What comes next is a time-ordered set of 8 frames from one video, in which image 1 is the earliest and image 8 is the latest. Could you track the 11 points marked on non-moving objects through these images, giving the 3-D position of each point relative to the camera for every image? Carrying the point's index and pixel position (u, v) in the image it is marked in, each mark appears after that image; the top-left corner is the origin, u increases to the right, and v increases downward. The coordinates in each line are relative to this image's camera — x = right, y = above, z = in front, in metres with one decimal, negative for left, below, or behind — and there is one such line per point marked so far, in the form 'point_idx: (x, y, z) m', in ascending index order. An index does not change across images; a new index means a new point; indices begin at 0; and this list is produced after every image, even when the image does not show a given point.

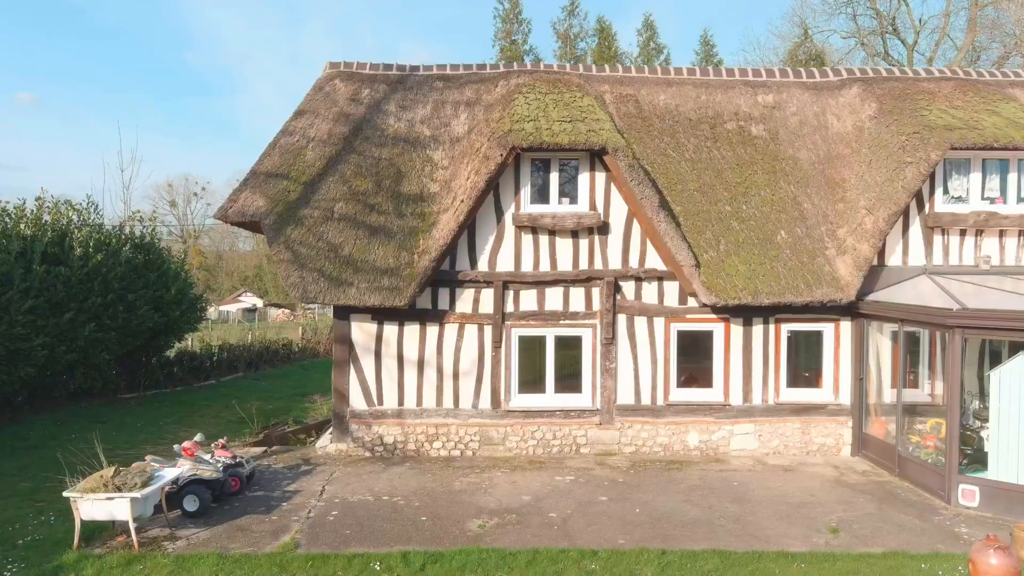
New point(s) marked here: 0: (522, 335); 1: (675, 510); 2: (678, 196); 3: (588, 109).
0: (+0.2, -1.1, +8.8) m
1: (+3.0, -4.1, +7.0) m
2: (+4.0, +2.2, +9.1) m
3: (+1.8, +4.3, +9.0) m
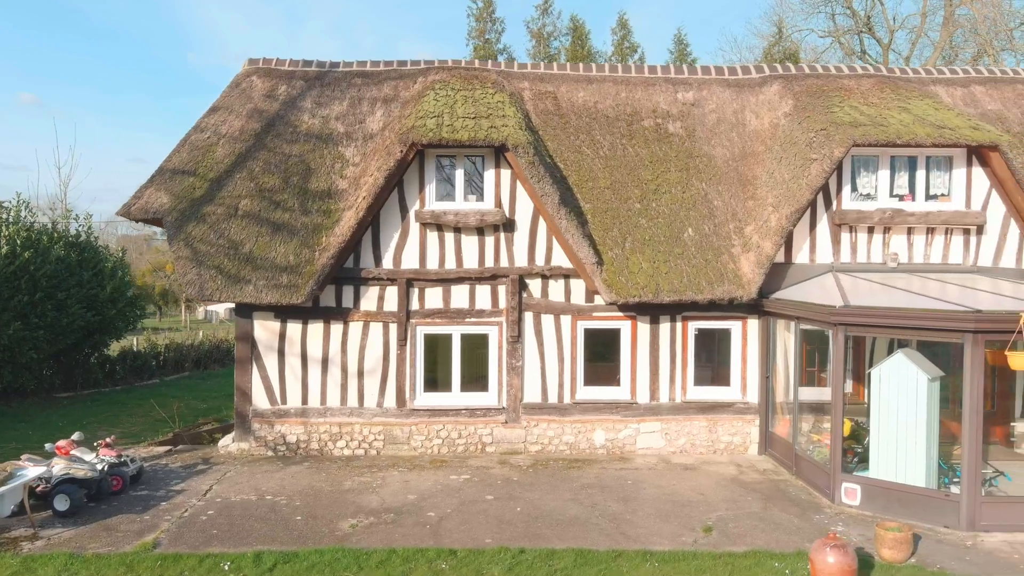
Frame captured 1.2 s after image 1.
0: (-2.0, -1.0, +8.8) m
1: (+0.8, -4.1, +6.9) m
2: (+1.8, +2.3, +9.0) m
3: (-0.4, +4.3, +9.0) m
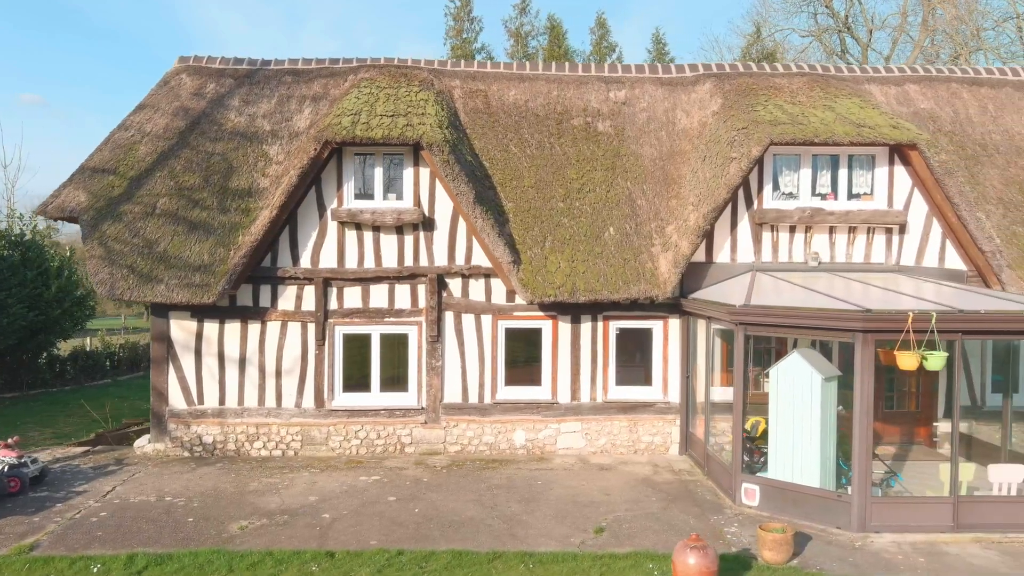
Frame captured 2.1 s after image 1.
0: (-3.9, -1.0, +8.7) m
1: (-1.0, -4.1, +6.9) m
2: (0.0, +2.3, +9.0) m
3: (-2.2, +4.3, +8.9) m
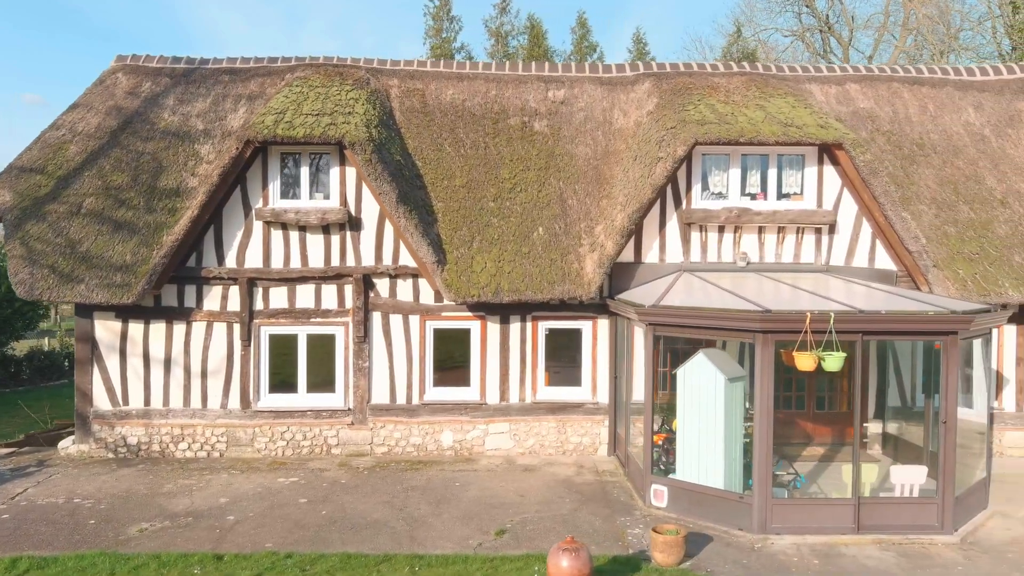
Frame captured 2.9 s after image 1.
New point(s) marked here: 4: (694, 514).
0: (-5.5, -1.0, +8.6) m
1: (-2.7, -4.1, +6.8) m
2: (-1.7, +2.3, +8.9) m
3: (-3.9, +4.3, +8.8) m
4: (+3.2, -3.9, +6.5) m
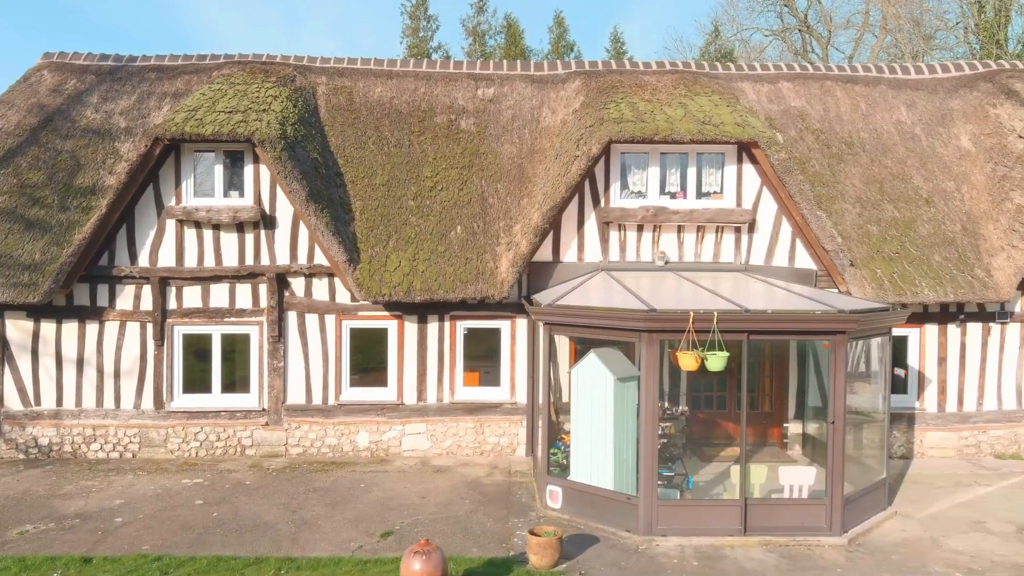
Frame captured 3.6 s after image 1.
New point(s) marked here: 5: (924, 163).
0: (-7.4, -1.0, +8.5) m
1: (-4.6, -4.0, +6.7) m
2: (-3.6, +2.3, +8.9) m
3: (-5.8, +4.4, +8.8) m
4: (+1.3, -3.9, +6.5) m
5: (+10.4, +3.1, +9.5) m
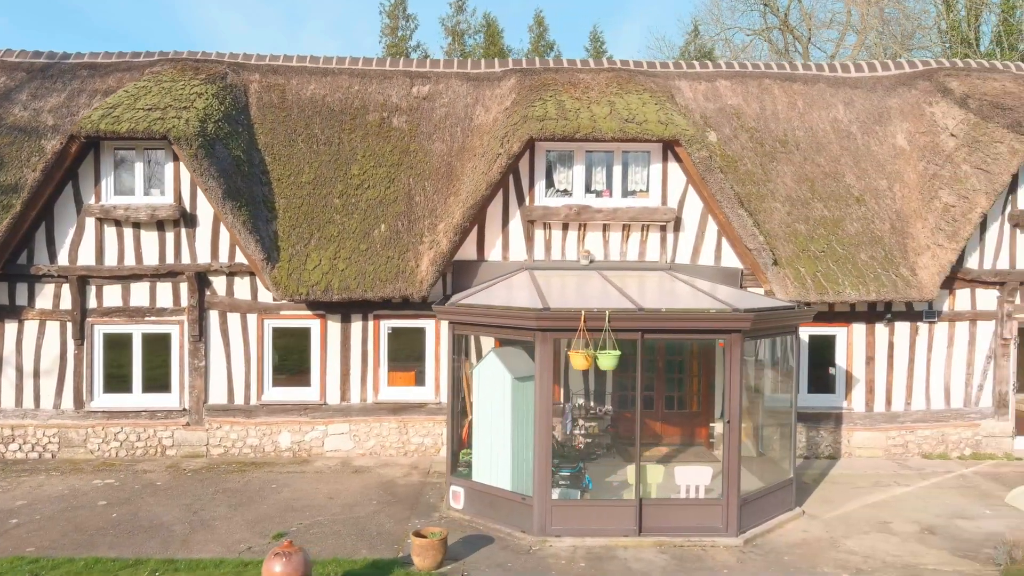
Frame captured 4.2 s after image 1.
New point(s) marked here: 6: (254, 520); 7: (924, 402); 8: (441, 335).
0: (-9.1, -1.0, +8.5) m
1: (-6.3, -4.0, +6.7) m
2: (-5.3, +2.3, +8.8) m
3: (-7.5, +4.4, +8.7) m
4: (-0.4, -3.9, +6.4) m
5: (+8.7, +3.2, +9.4) m
6: (-4.5, -4.0, +6.5) m
7: (+9.5, -2.6, +8.7) m
8: (-1.6, -1.1, +8.6) m
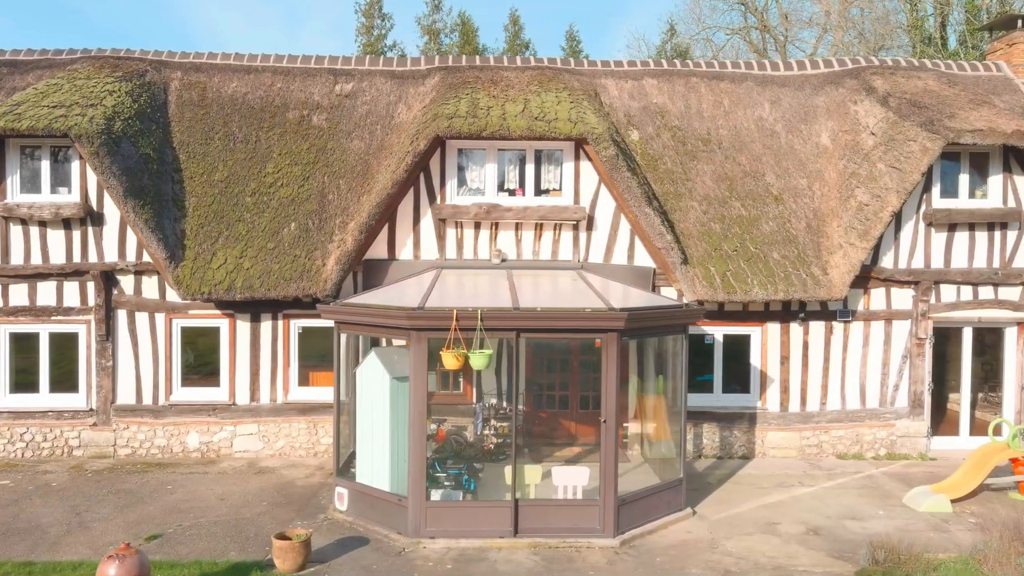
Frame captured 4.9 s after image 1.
0: (-11.1, -1.0, +8.4) m
1: (-8.3, -4.0, +6.6) m
2: (-7.3, +2.3, +8.7) m
3: (-9.5, +4.4, +8.6) m
4: (-2.4, -3.9, +6.4) m
5: (+6.7, +3.2, +9.4) m
6: (-6.5, -4.0, +6.5) m
7: (+7.5, -2.6, +8.7) m
8: (-3.6, -1.1, +8.5) m
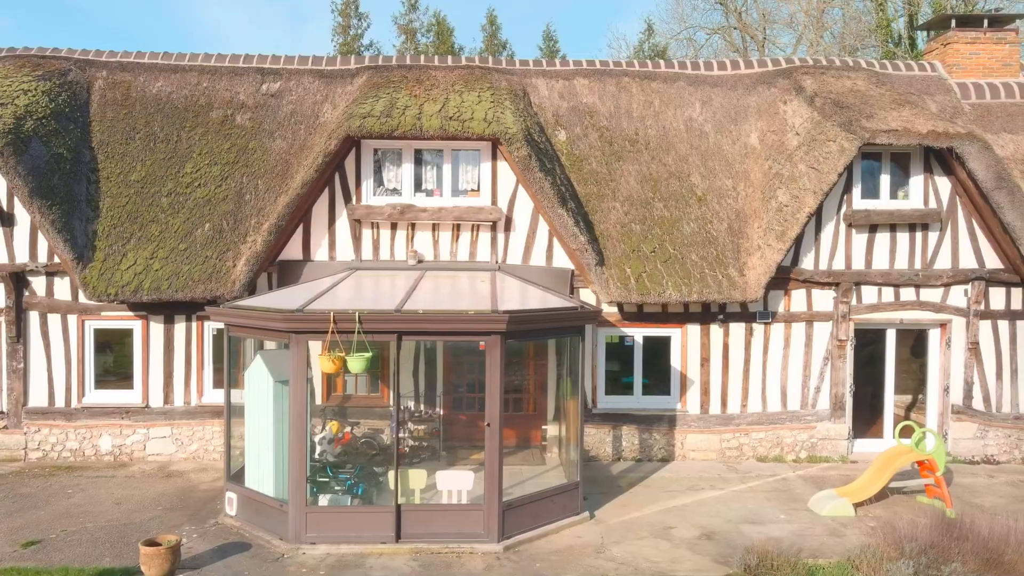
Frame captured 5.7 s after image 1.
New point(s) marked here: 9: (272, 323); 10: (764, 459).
0: (-13.0, -1.0, +8.3) m
1: (-10.2, -4.0, +6.5) m
2: (-9.2, +2.3, +8.6) m
3: (-11.4, +4.4, +8.5) m
4: (-4.3, -3.9, +6.3) m
5: (+4.8, +3.2, +9.3) m
6: (-8.3, -4.0, +6.4) m
7: (+5.7, -2.7, +8.6) m
8: (-5.5, -1.1, +8.5) m
9: (-3.7, -0.6, +5.9) m
10: (+5.8, -3.9, +8.6) m
